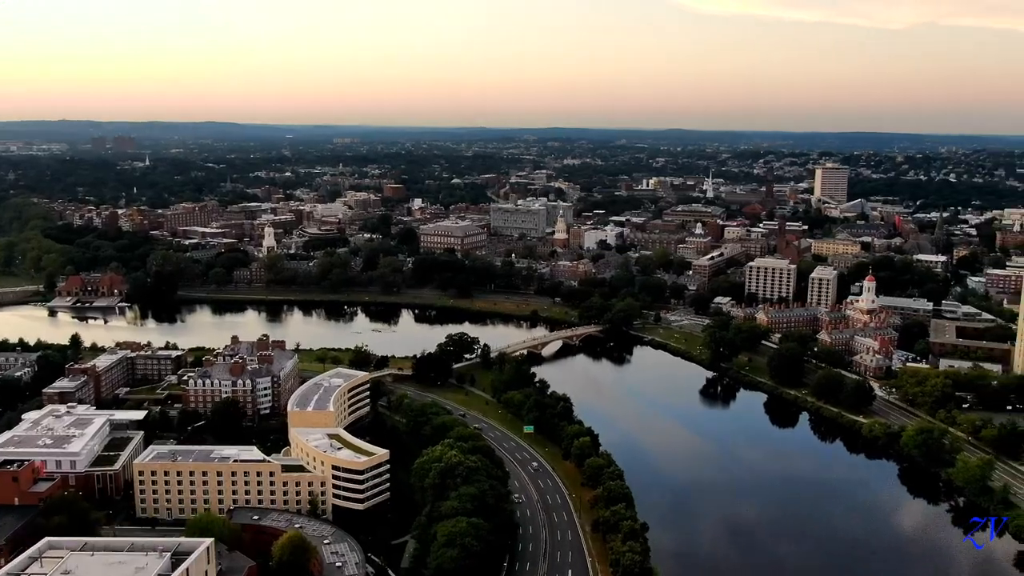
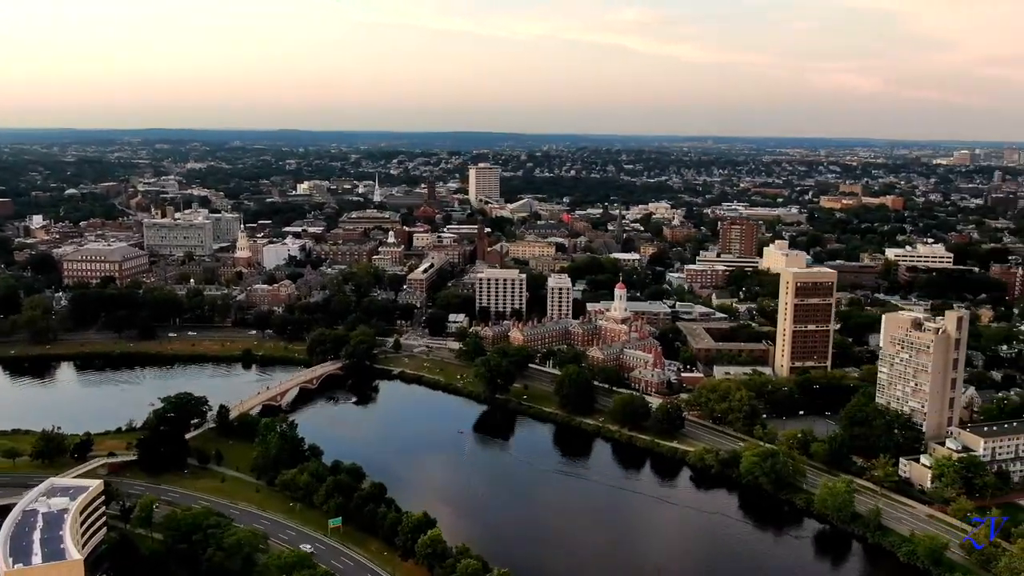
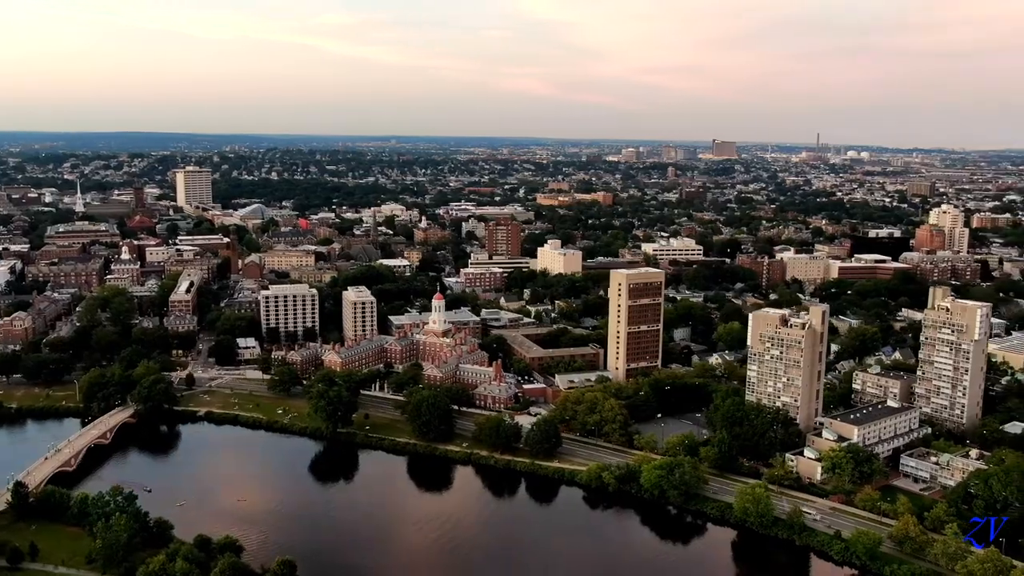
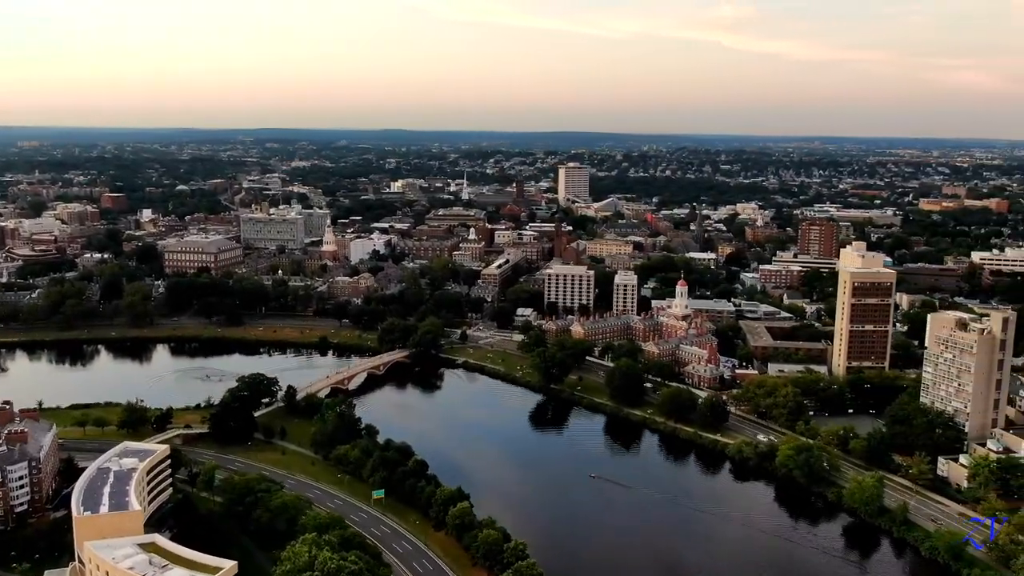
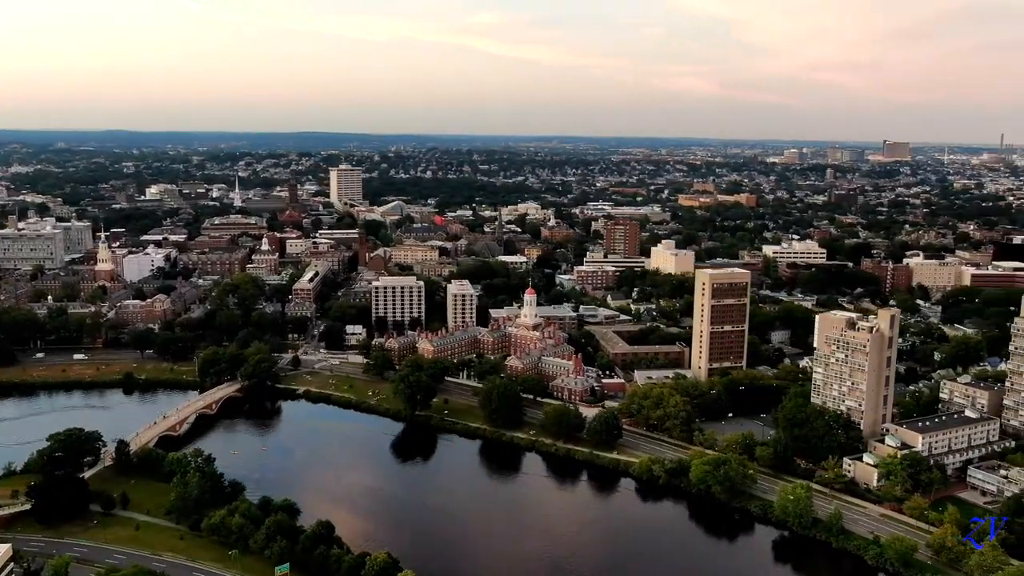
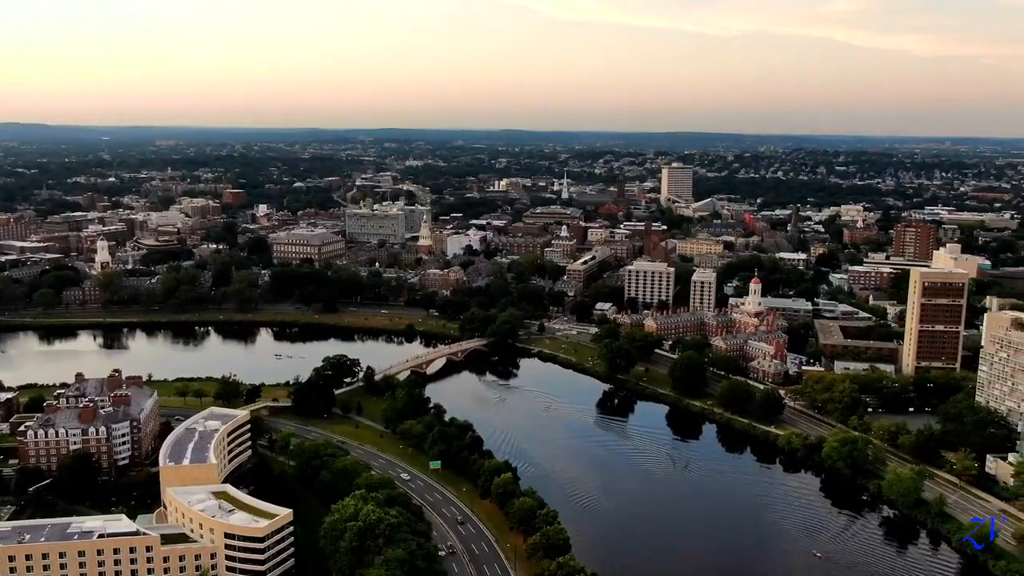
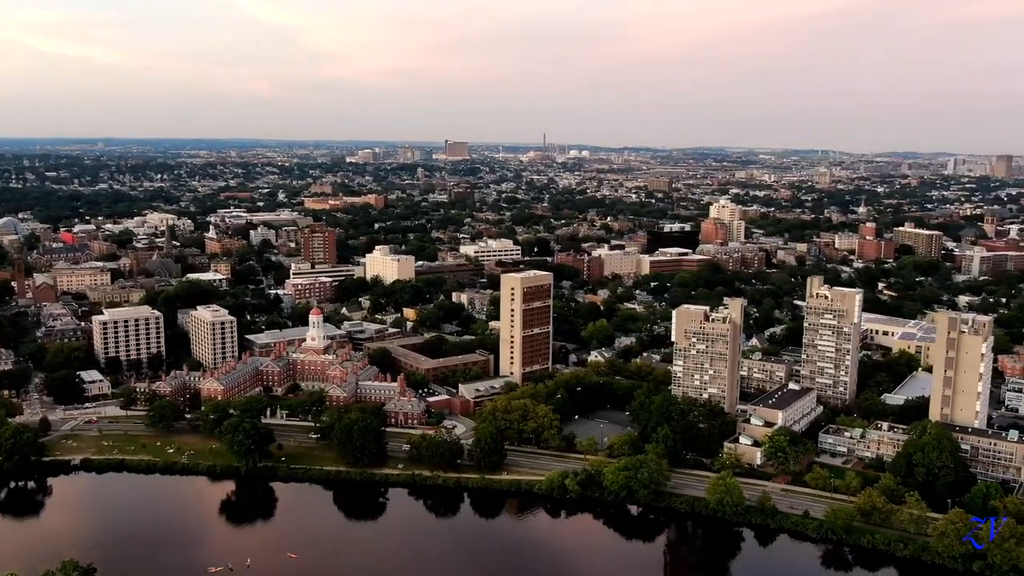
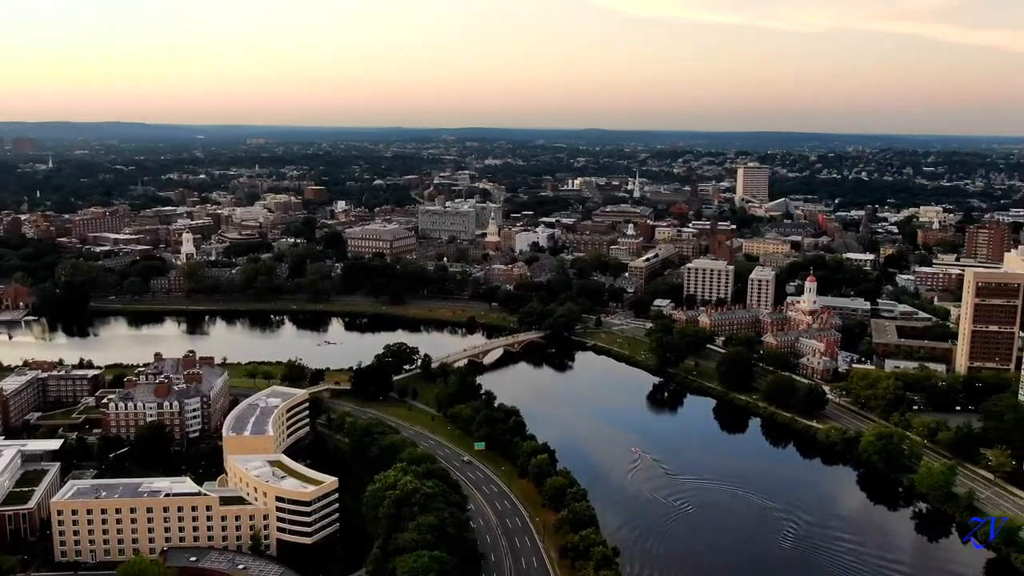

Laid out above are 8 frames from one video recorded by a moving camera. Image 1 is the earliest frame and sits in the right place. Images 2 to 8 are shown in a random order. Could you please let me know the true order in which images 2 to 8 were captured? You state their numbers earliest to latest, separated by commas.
8, 6, 4, 2, 5, 3, 7
